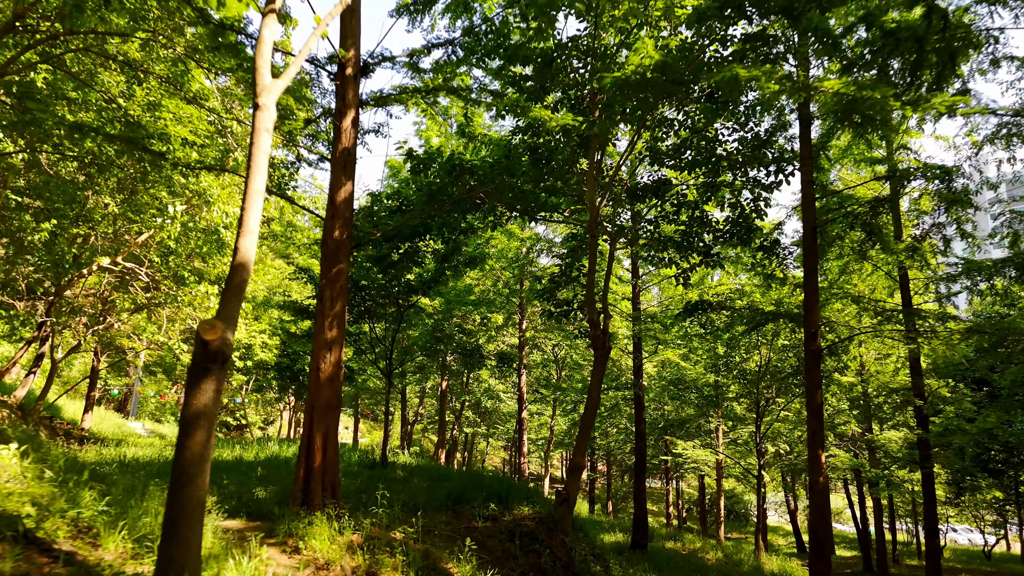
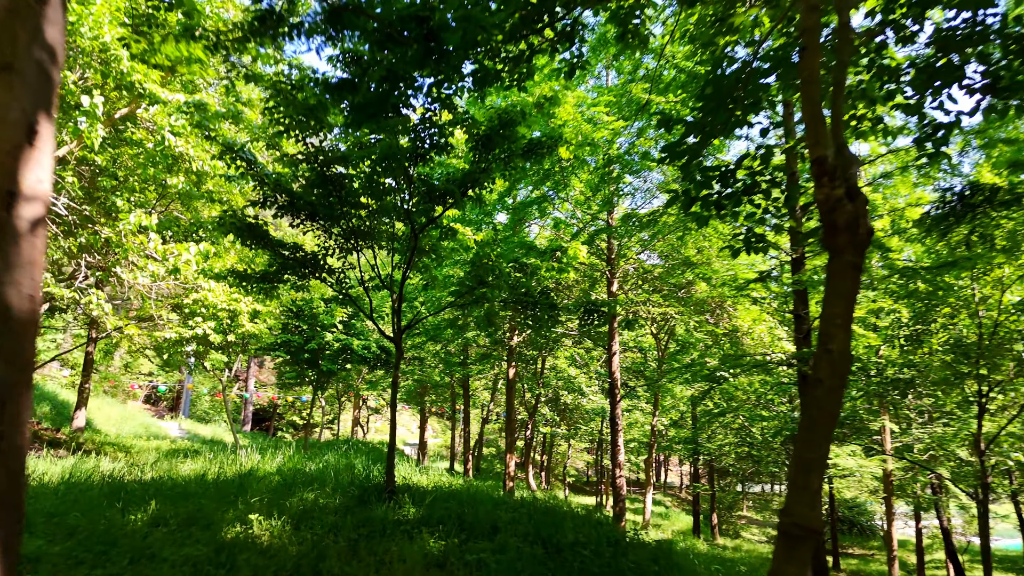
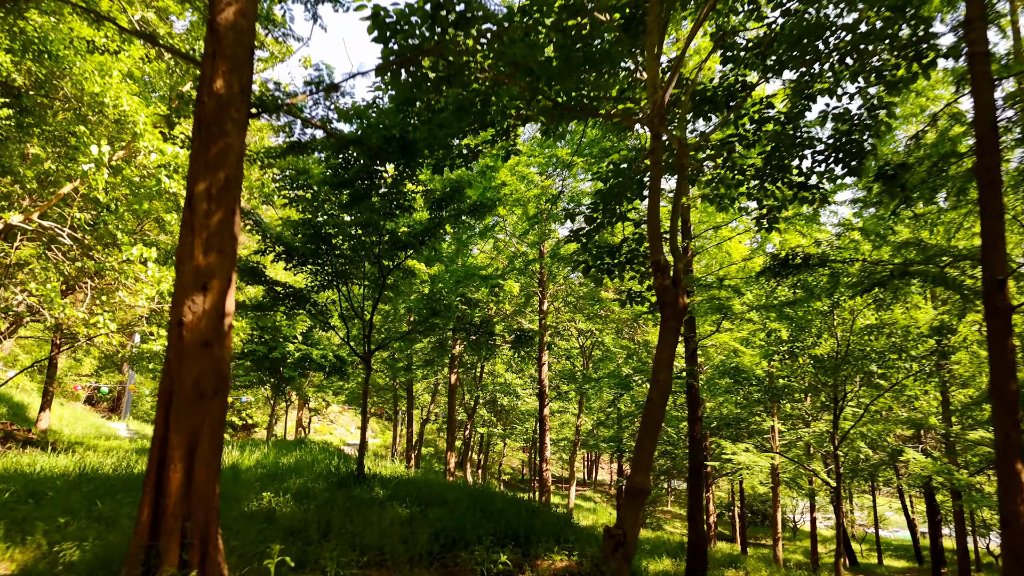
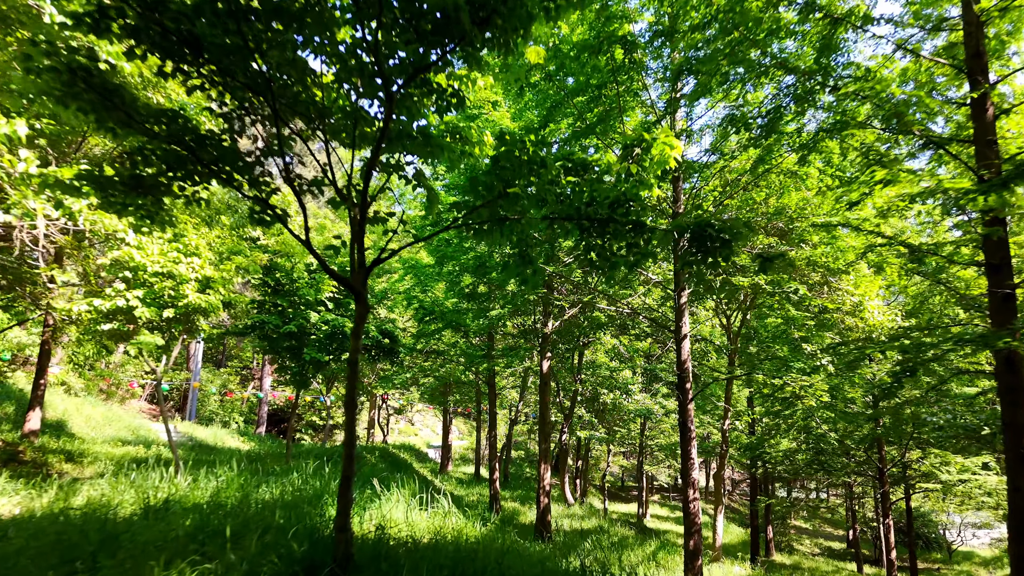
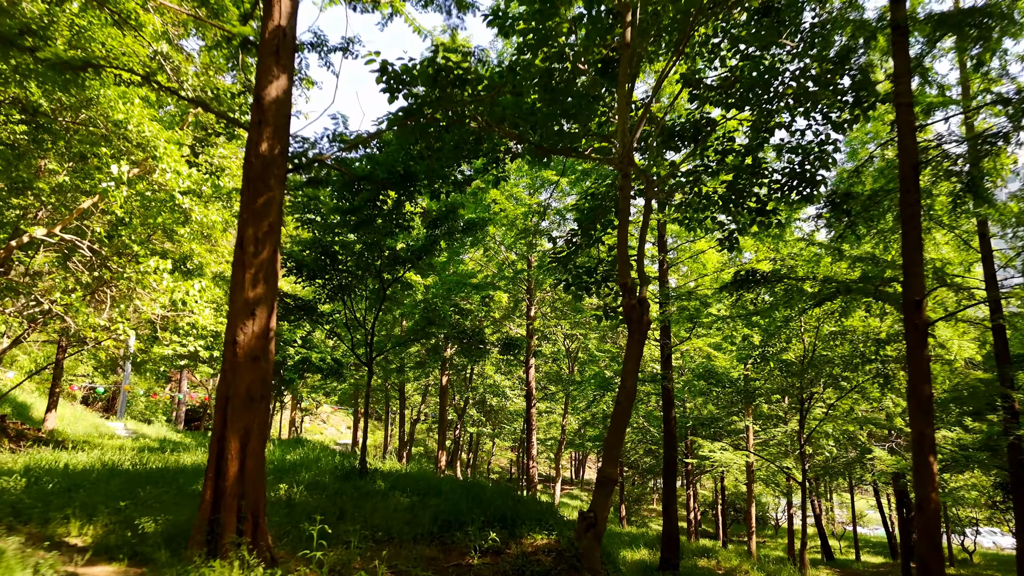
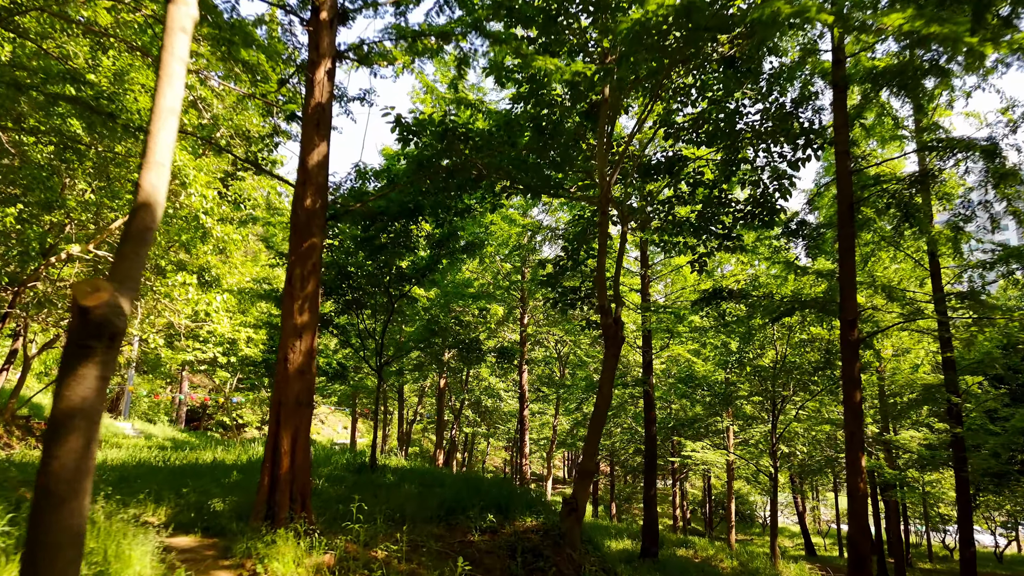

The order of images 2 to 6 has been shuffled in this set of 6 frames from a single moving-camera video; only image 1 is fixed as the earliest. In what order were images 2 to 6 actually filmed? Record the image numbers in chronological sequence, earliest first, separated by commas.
6, 5, 3, 2, 4
